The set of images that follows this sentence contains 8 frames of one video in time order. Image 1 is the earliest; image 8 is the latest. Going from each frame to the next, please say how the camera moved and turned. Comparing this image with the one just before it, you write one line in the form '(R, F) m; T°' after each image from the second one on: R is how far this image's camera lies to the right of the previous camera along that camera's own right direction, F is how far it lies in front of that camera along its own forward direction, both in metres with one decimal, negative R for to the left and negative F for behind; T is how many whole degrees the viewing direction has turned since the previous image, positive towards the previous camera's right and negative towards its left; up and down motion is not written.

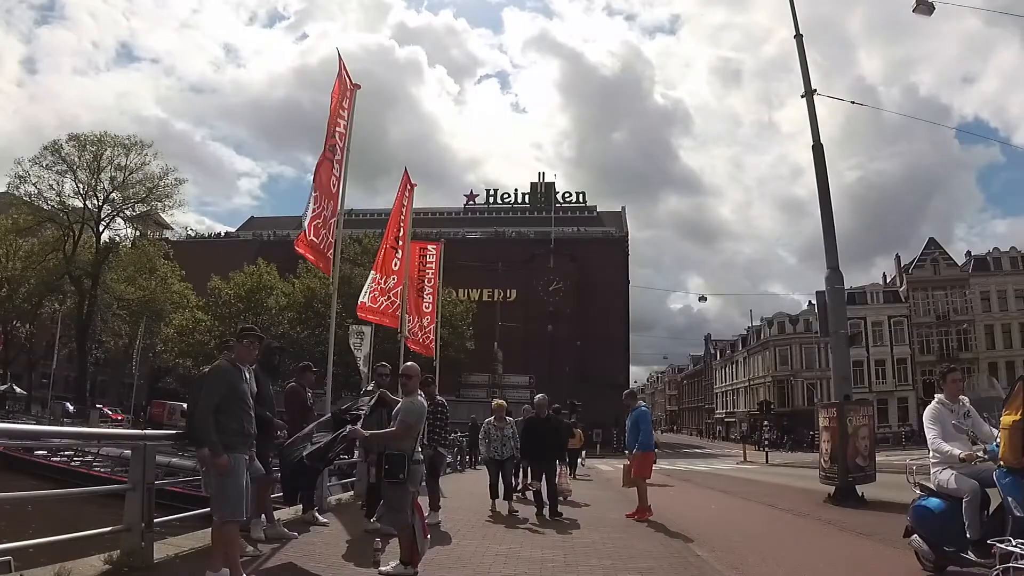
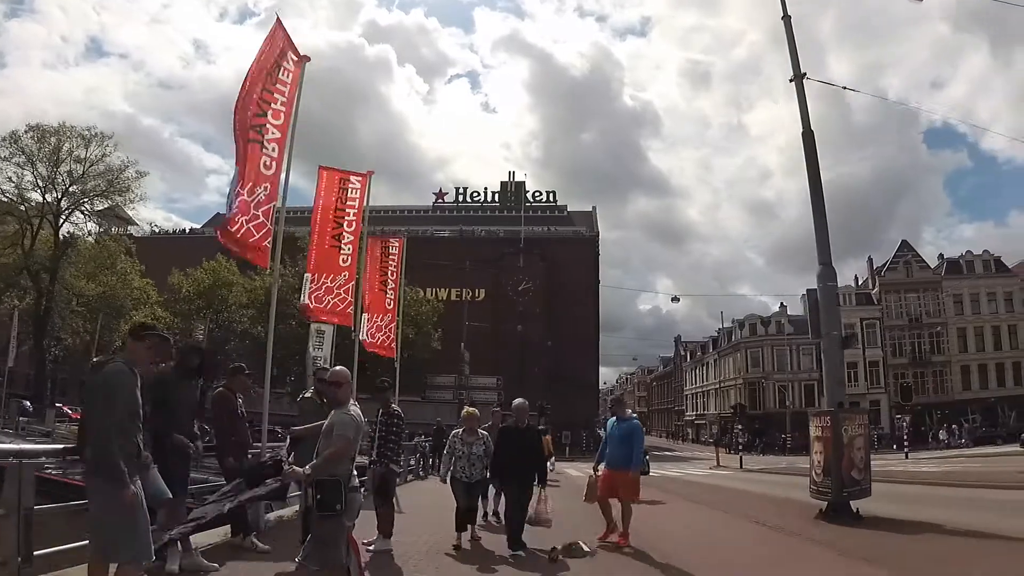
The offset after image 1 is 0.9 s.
(+0.1, +1.2) m; +2°
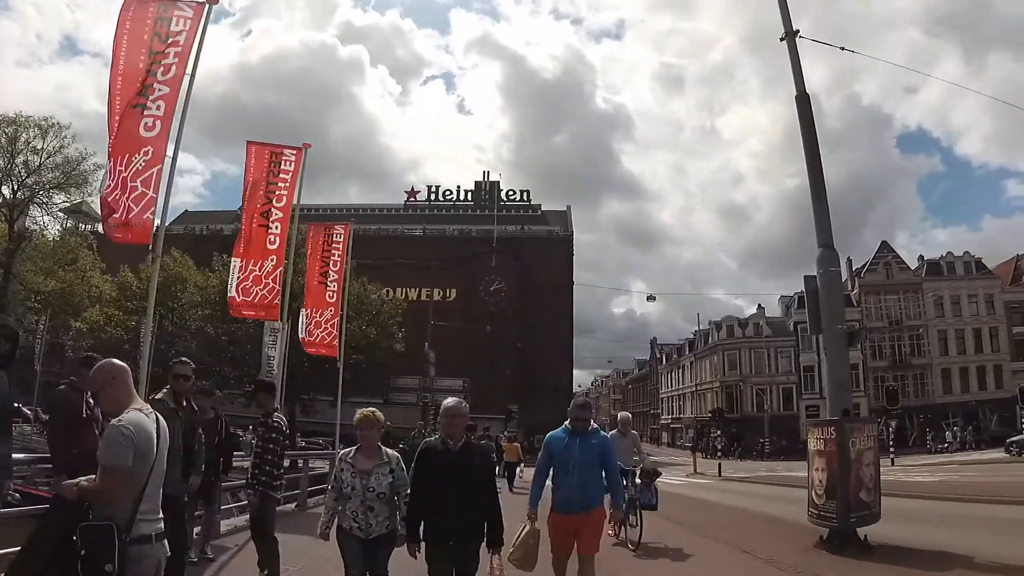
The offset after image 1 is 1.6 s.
(+0.4, +1.8) m; +2°
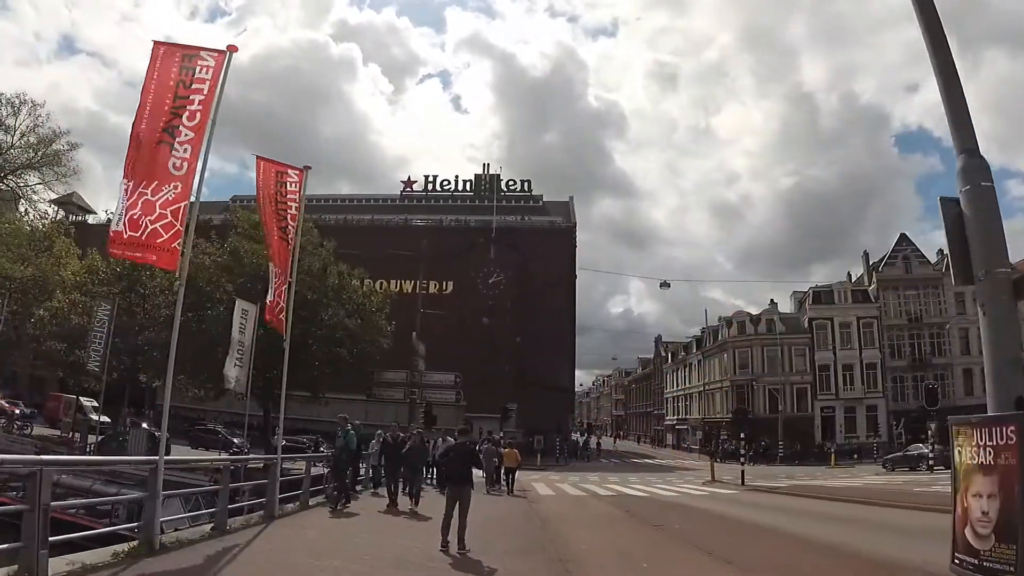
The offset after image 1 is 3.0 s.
(0.0, +3.1) m; 0°
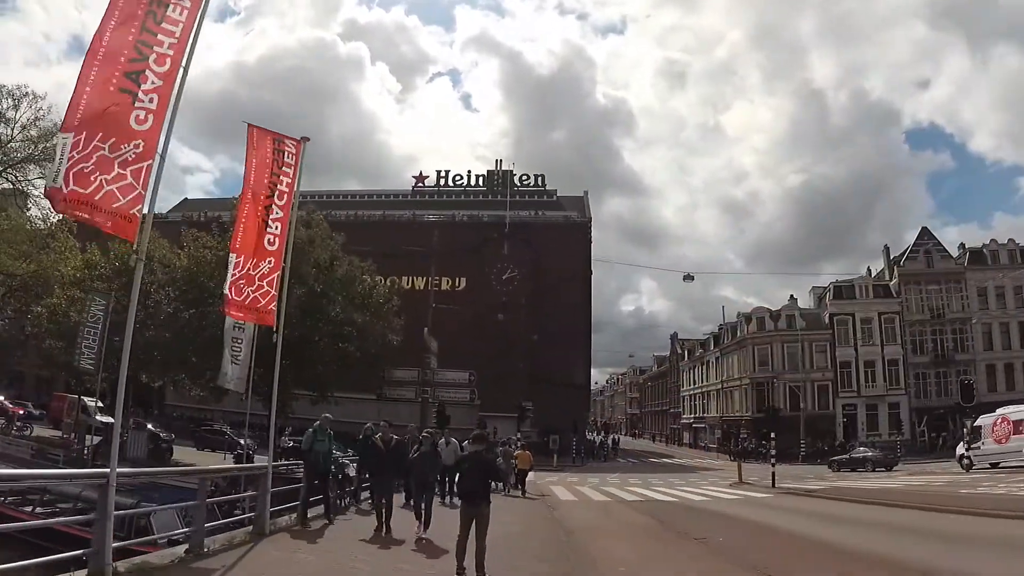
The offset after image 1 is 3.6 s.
(-0.2, +1.2) m; -1°
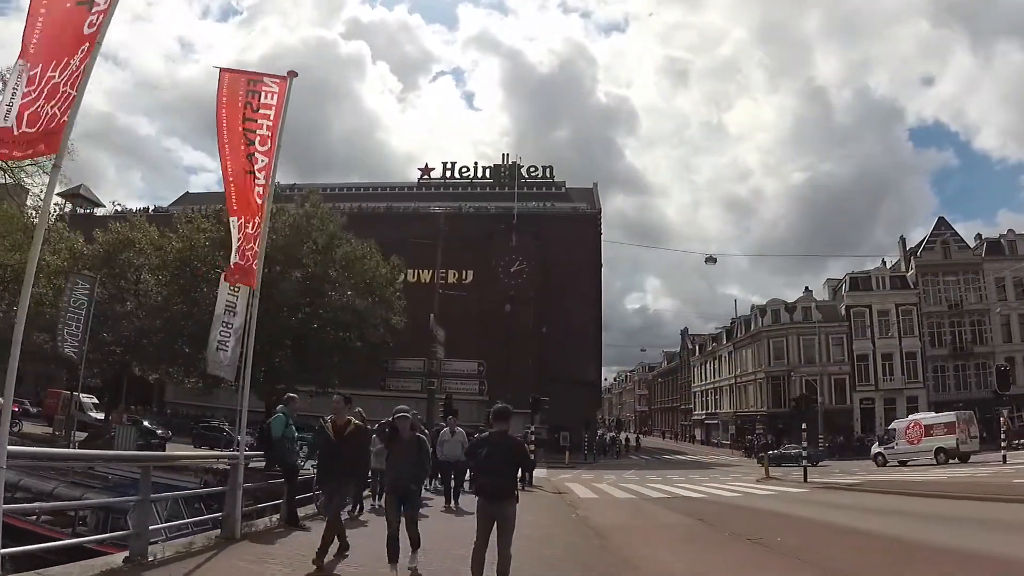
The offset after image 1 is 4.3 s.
(-0.3, +1.5) m; 0°
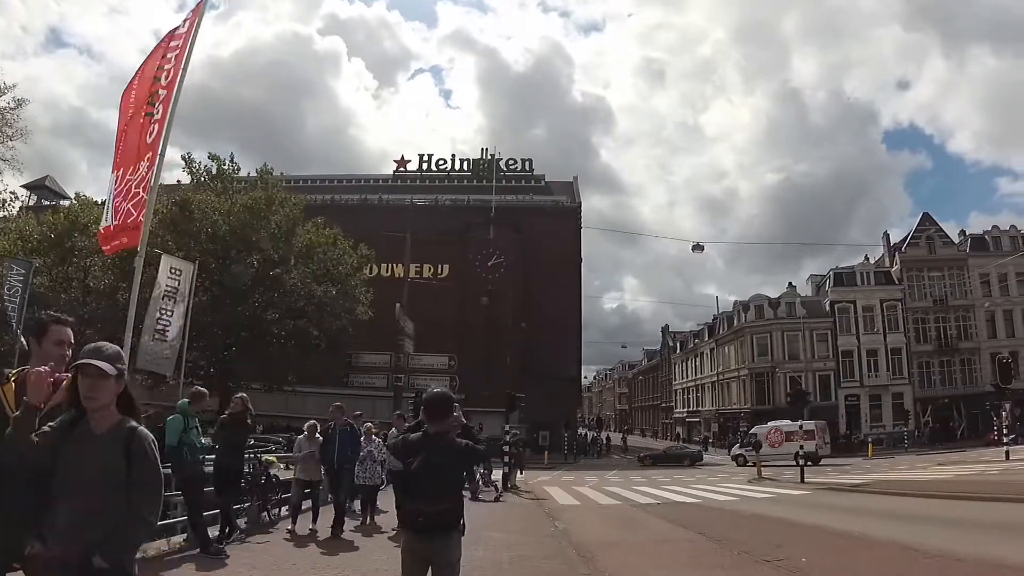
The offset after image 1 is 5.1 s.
(+0.2, +1.8) m; +2°
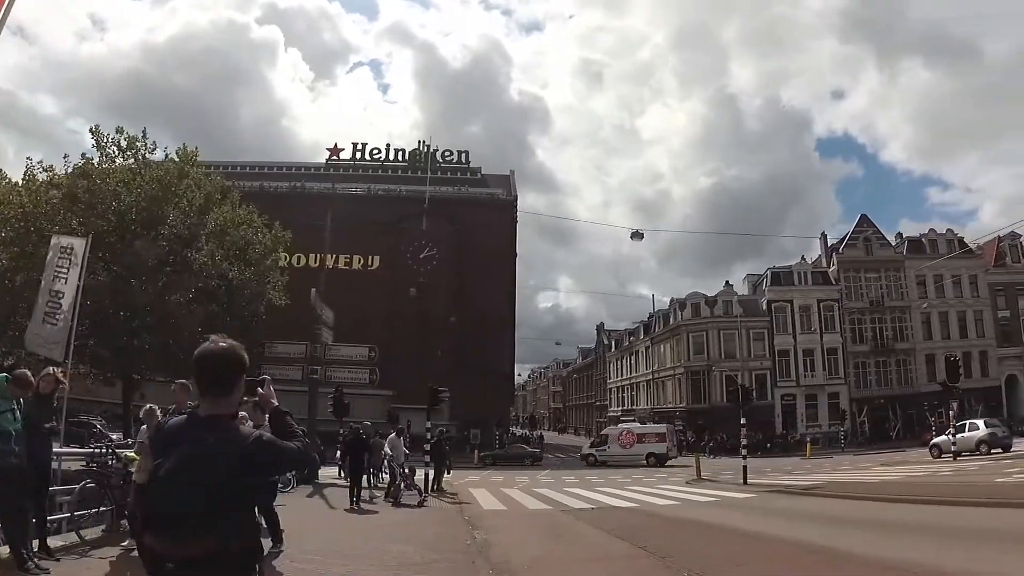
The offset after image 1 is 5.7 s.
(+0.3, +1.6) m; +5°
